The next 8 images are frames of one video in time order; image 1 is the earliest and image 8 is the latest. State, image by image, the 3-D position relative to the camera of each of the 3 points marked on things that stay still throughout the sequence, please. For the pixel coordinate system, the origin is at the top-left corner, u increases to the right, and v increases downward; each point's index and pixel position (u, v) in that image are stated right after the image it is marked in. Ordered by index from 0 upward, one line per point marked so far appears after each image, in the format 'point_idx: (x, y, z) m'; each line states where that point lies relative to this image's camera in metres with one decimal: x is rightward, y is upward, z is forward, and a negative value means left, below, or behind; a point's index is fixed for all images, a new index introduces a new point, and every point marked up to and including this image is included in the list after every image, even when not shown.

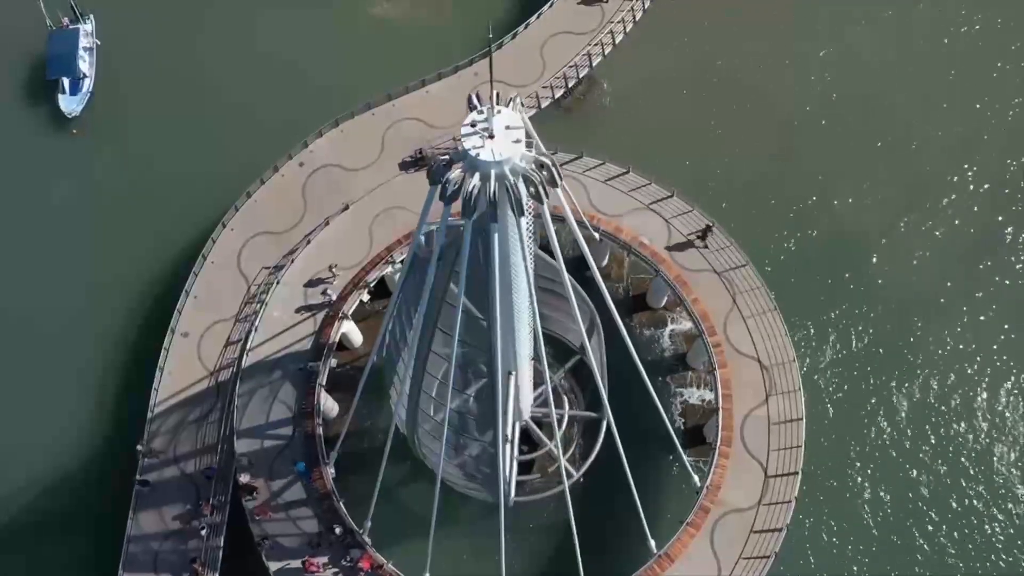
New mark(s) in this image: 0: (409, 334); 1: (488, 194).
0: (-2.4, -1.1, +18.7) m
1: (-0.3, +1.3, +11.0) m
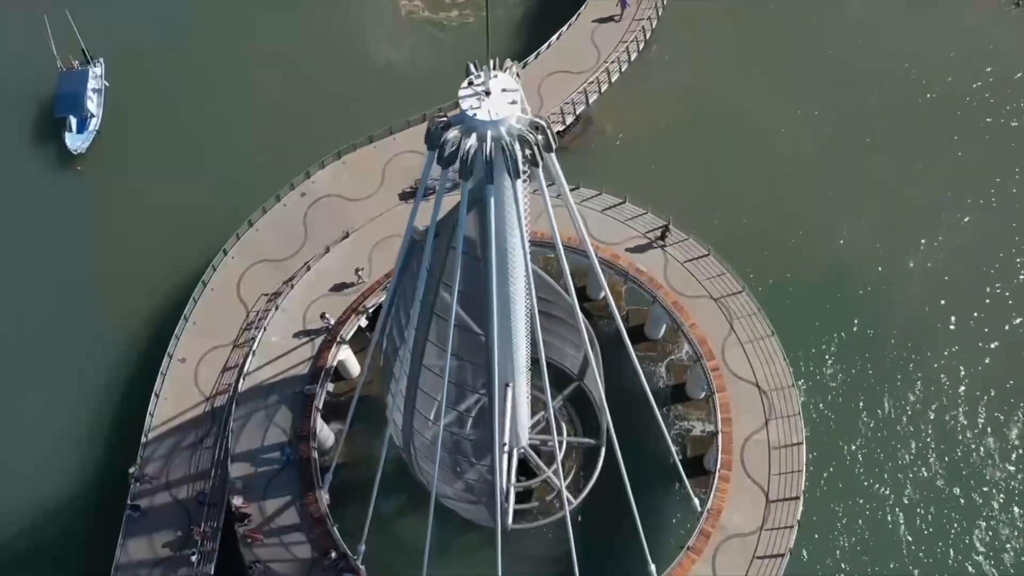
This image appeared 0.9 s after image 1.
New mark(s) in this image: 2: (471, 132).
0: (-2.5, -1.2, +18.7) m
1: (-0.4, +1.8, +11.3) m
2: (-0.5, +2.1, +11.3) m
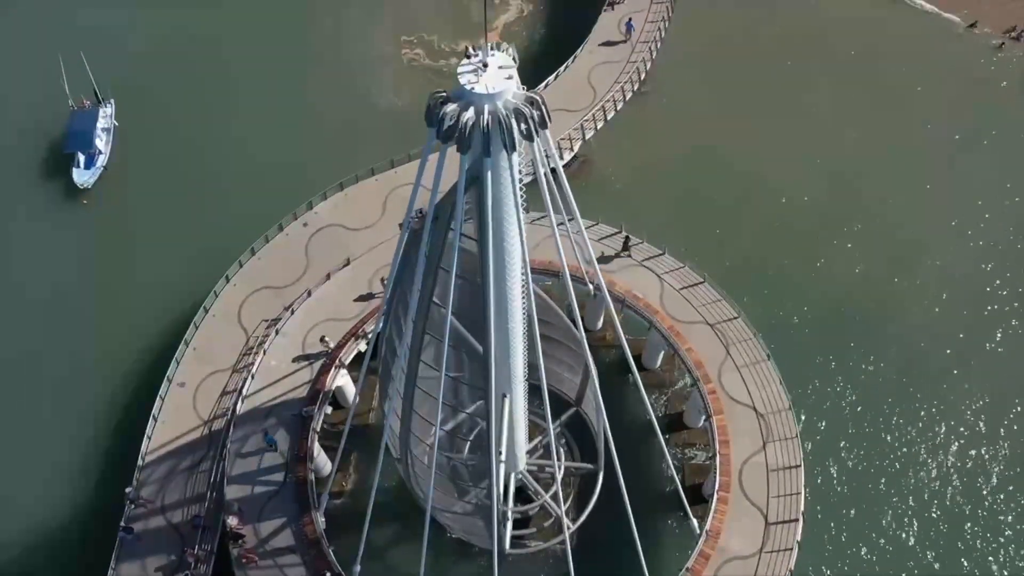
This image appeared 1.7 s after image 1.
0: (-2.6, -1.3, +19.0) m
1: (-0.4, +2.3, +11.8) m
2: (-0.6, +2.6, +11.8) m
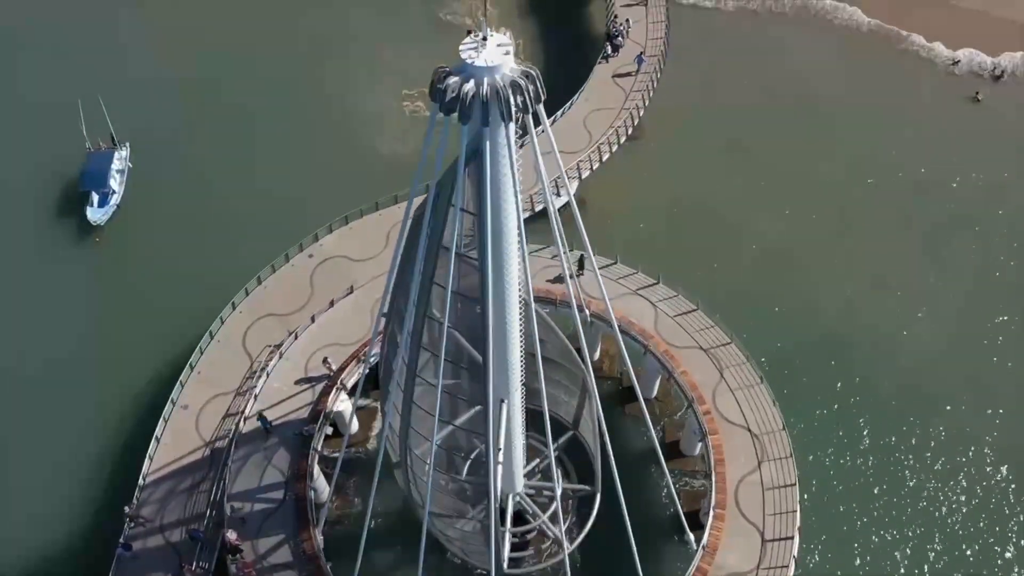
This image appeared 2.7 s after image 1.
0: (-2.6, -1.4, +19.6) m
1: (-0.5, +2.9, +12.8) m
2: (-0.6, +3.2, +12.8) m
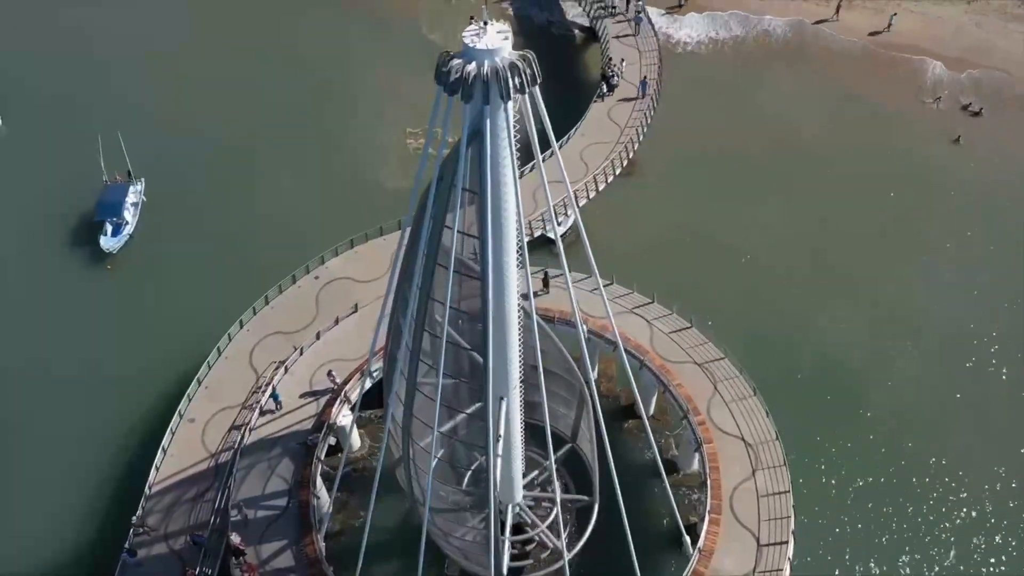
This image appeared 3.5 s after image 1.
0: (-2.6, -1.3, +20.5) m
1: (-0.5, +3.5, +14.0) m
2: (-0.7, +3.8, +14.1) m
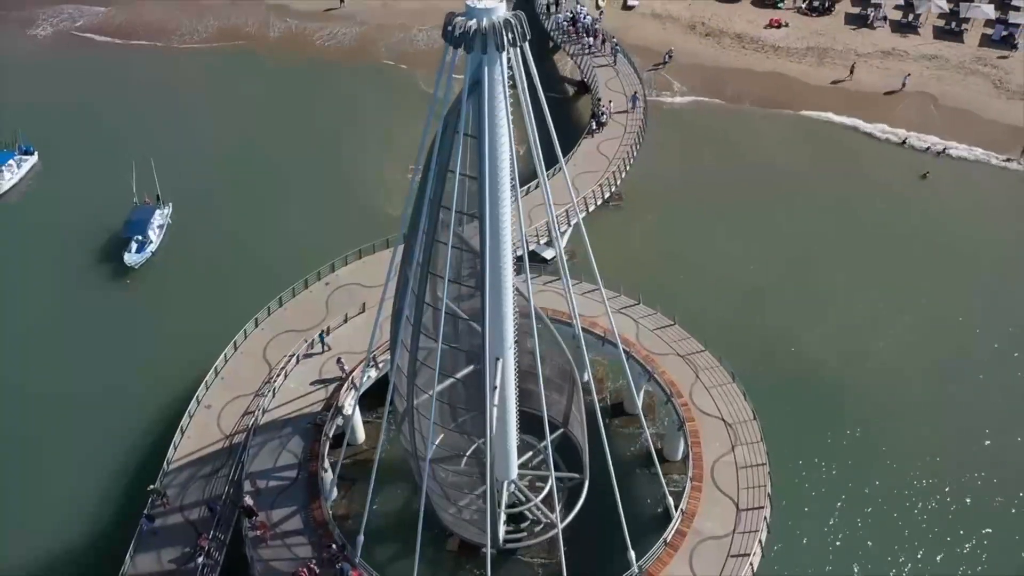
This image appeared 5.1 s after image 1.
0: (-2.8, -0.3, +22.8) m
1: (-0.6, +5.2, +16.9) m
2: (-0.8, +5.4, +17.0) m
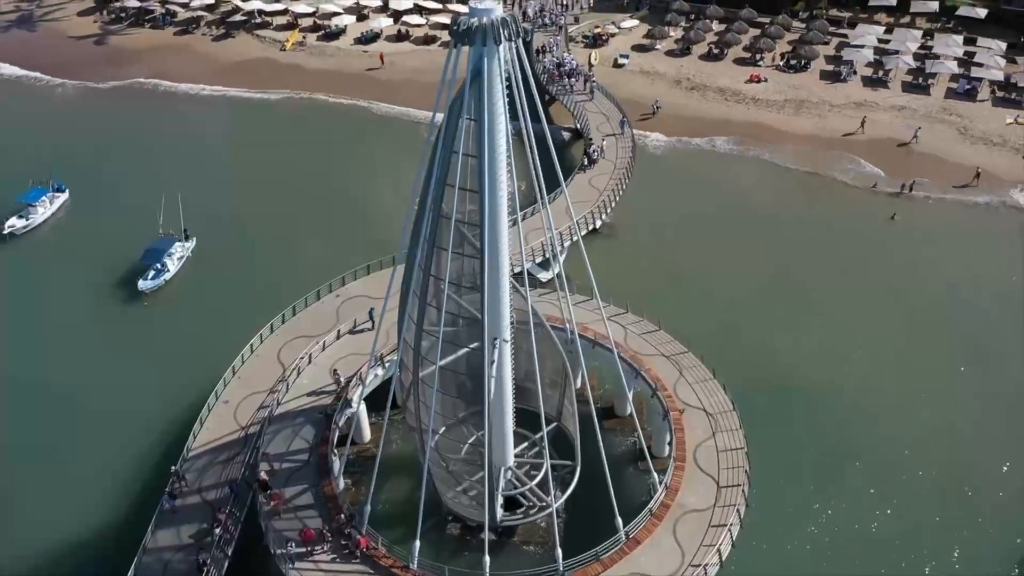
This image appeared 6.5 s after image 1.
0: (-2.9, +0.2, +25.4) m
1: (-0.7, +6.2, +20.1) m
2: (-0.9, +6.5, +20.2) m
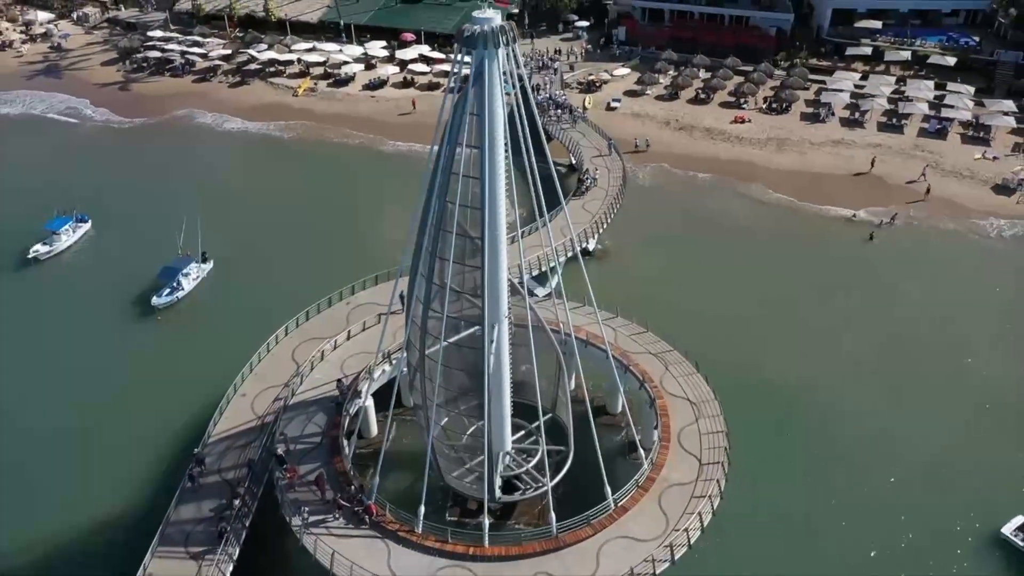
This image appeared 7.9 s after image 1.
0: (-3.0, +0.7, +28.2) m
1: (-0.8, +7.0, +23.3) m
2: (-1.0, +7.3, +23.5) m
